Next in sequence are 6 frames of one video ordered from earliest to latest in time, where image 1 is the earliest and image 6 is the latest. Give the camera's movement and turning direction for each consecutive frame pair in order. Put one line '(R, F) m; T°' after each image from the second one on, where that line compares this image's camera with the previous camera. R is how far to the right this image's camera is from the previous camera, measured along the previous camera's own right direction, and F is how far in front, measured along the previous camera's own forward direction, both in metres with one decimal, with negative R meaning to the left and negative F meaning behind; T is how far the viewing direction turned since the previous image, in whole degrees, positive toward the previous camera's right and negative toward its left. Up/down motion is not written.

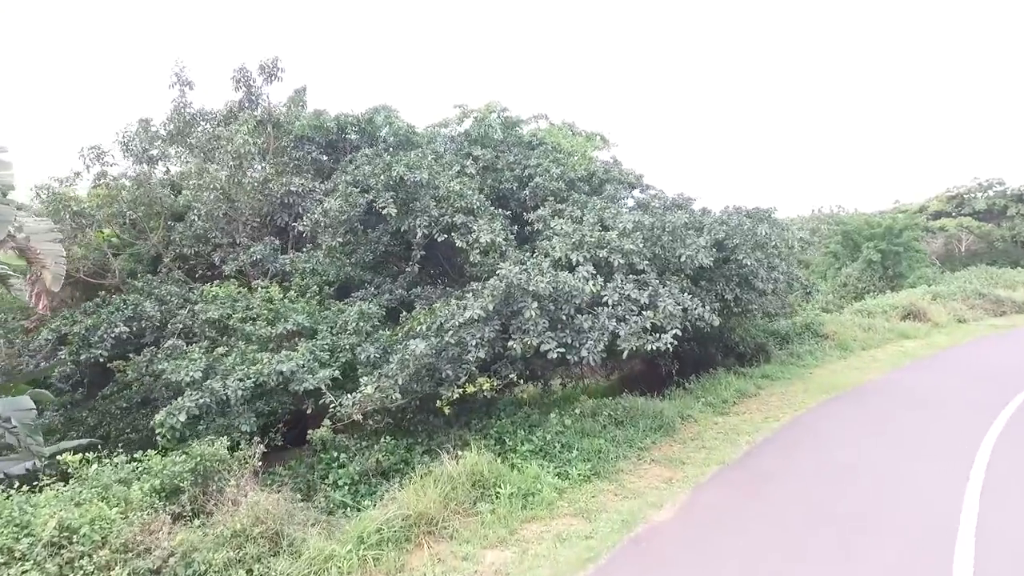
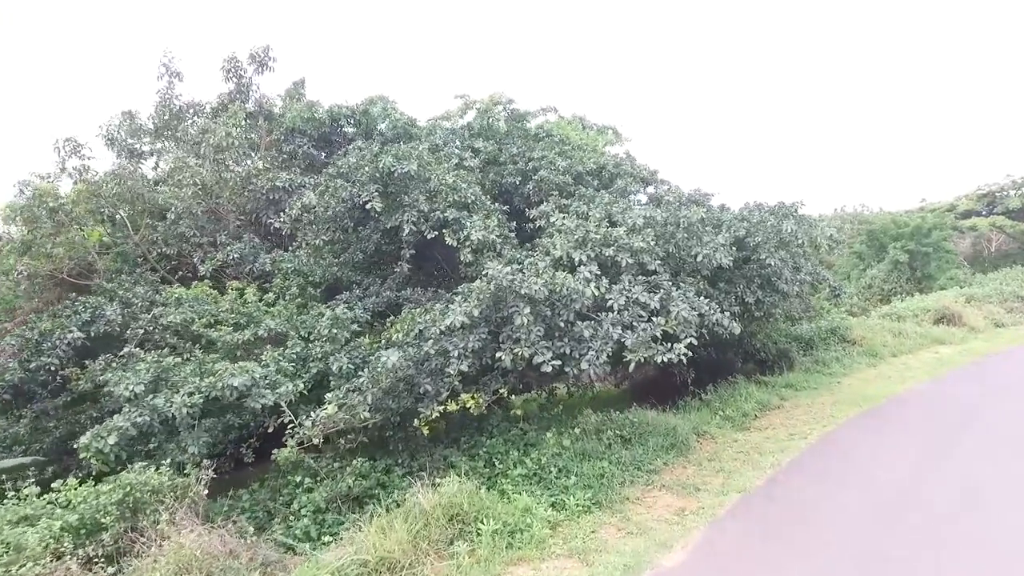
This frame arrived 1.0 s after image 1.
(+0.2, +0.7) m; -1°
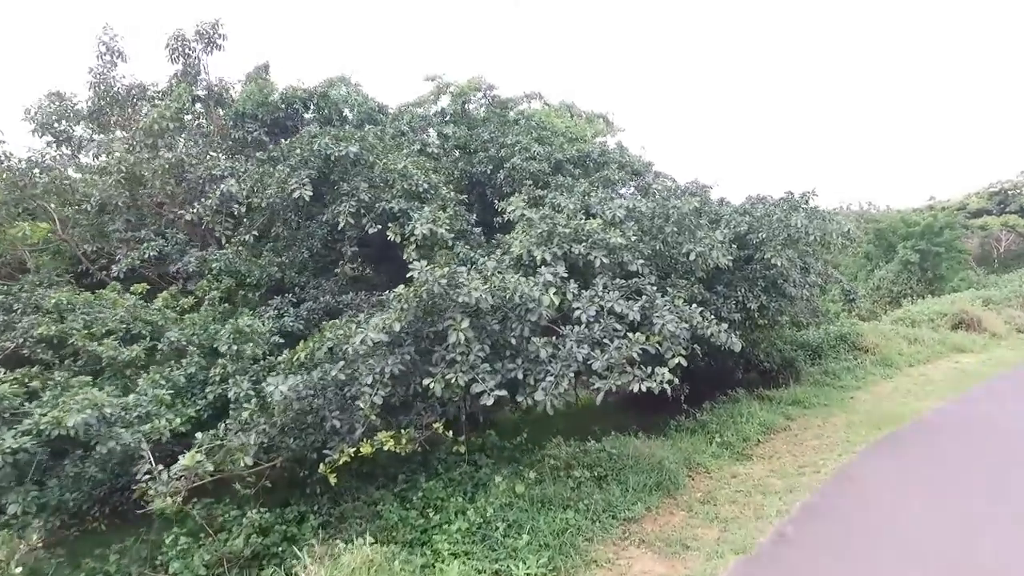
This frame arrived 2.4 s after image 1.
(+0.4, +1.1) m; 0°
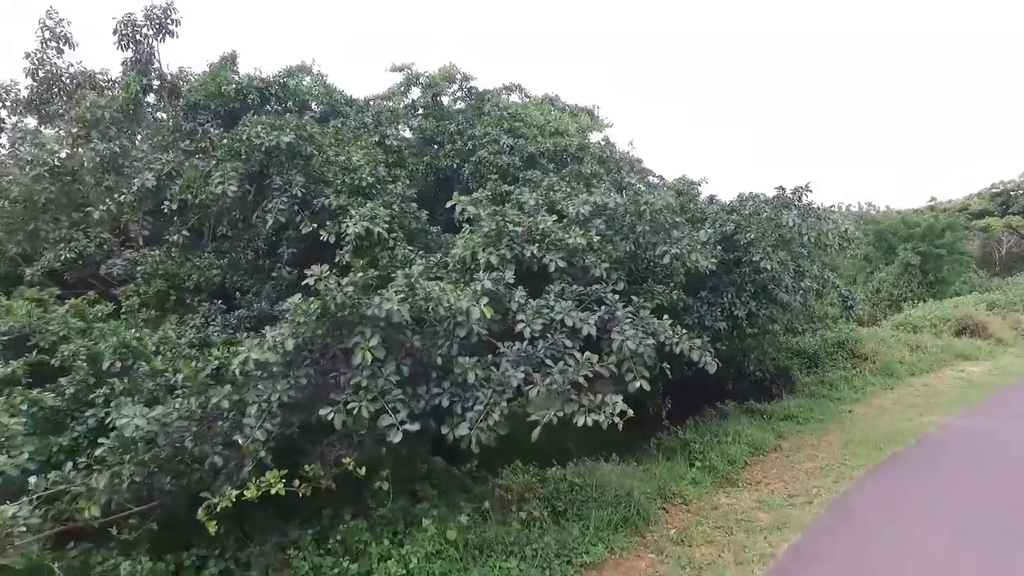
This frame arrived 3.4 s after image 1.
(+0.4, +0.7) m; 0°
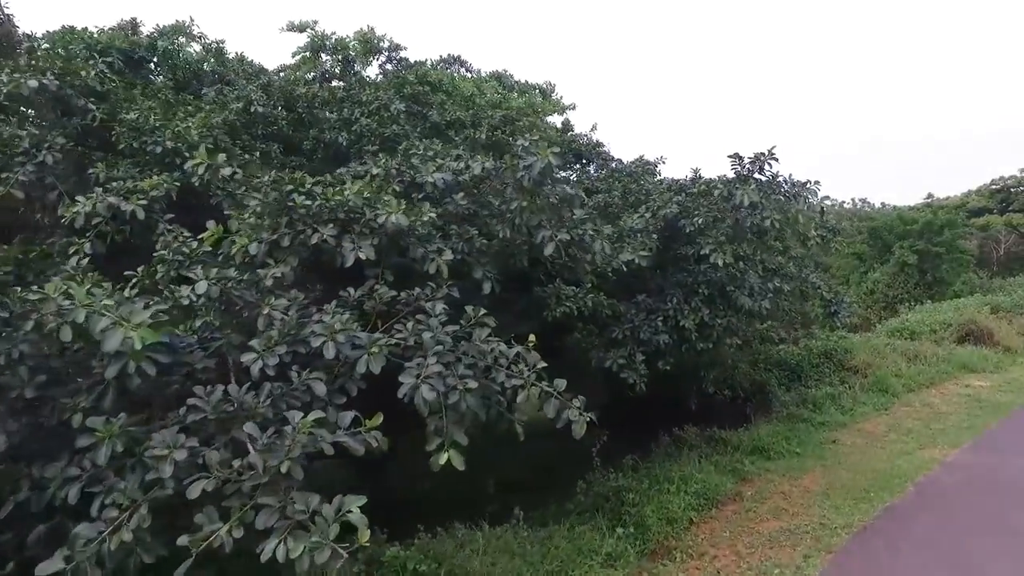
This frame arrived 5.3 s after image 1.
(+0.9, +1.5) m; 0°
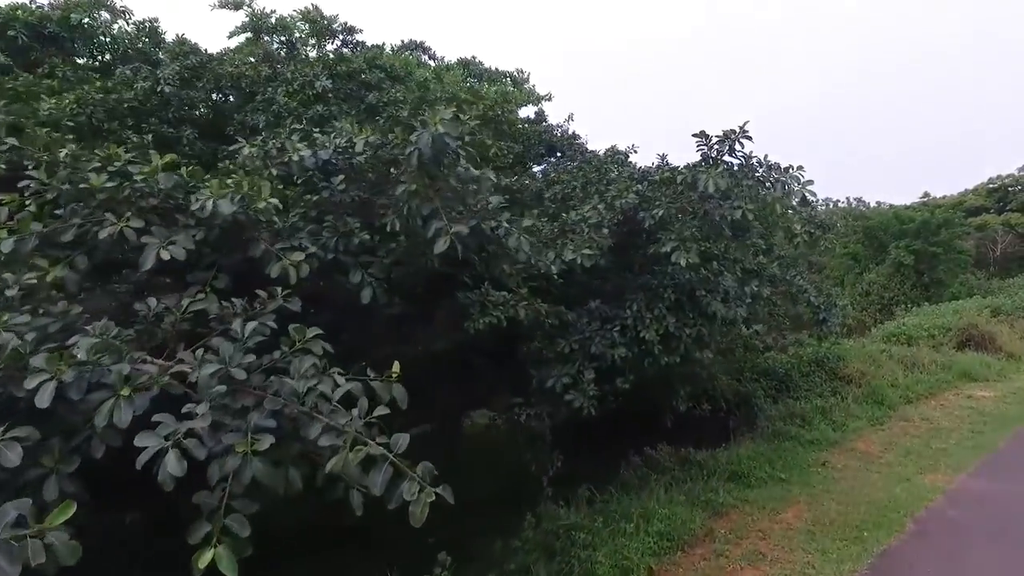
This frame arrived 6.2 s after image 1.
(+0.4, +0.7) m; 0°
